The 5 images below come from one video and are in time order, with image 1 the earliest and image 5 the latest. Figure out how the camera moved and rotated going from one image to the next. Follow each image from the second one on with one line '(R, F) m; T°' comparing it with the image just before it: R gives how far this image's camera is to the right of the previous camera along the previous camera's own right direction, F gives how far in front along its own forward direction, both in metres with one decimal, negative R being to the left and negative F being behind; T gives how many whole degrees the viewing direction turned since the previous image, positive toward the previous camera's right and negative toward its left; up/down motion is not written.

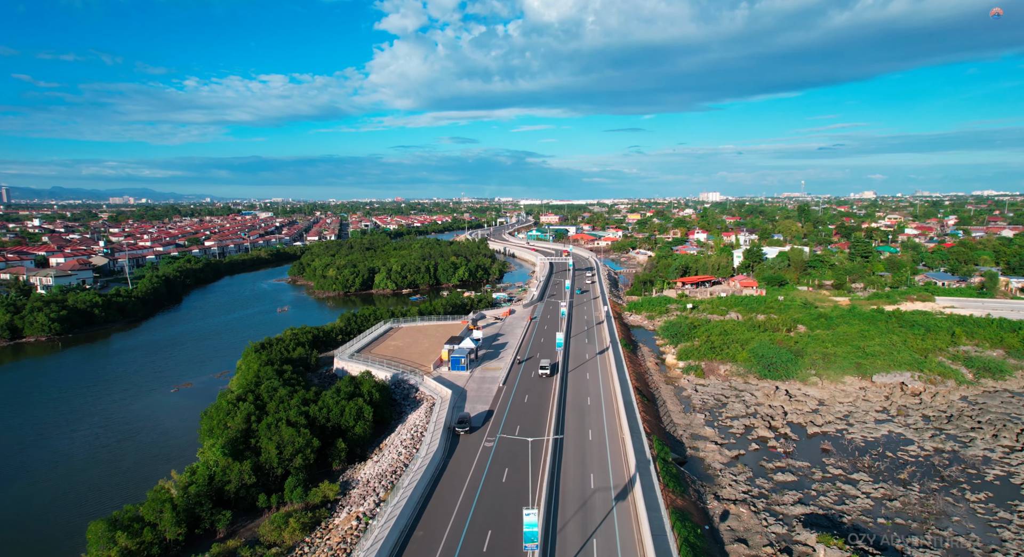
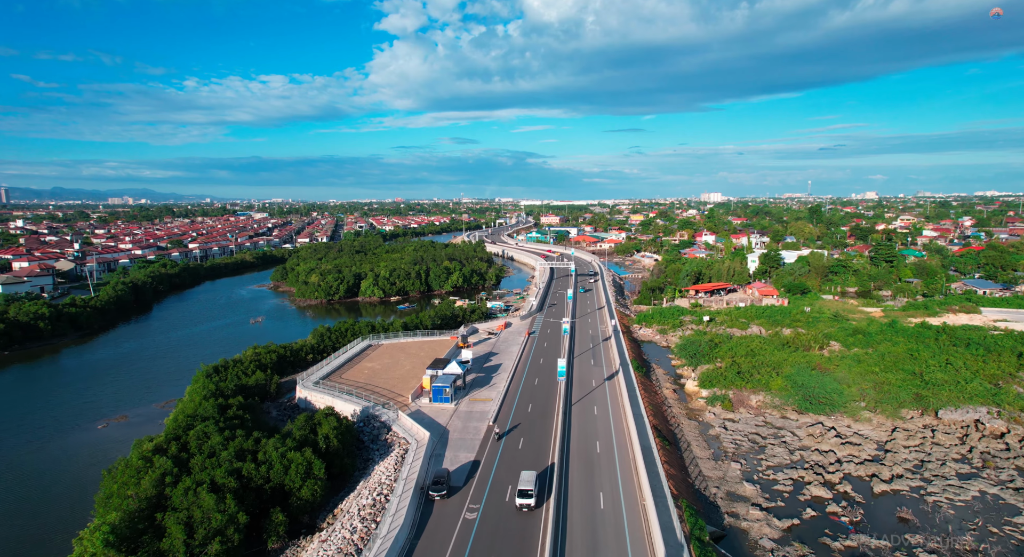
(+0.3, +4.8) m; 0°
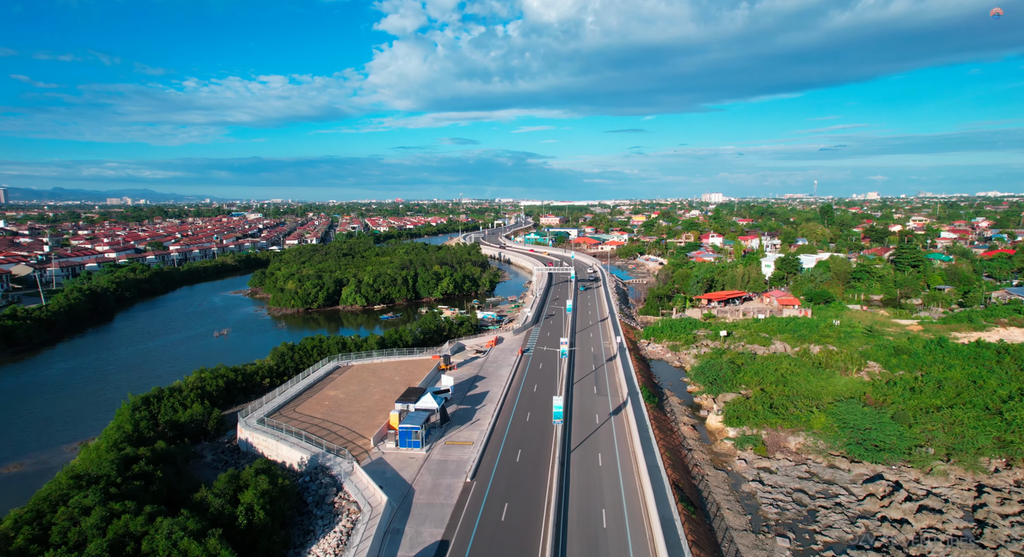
(+0.5, +4.8) m; 0°
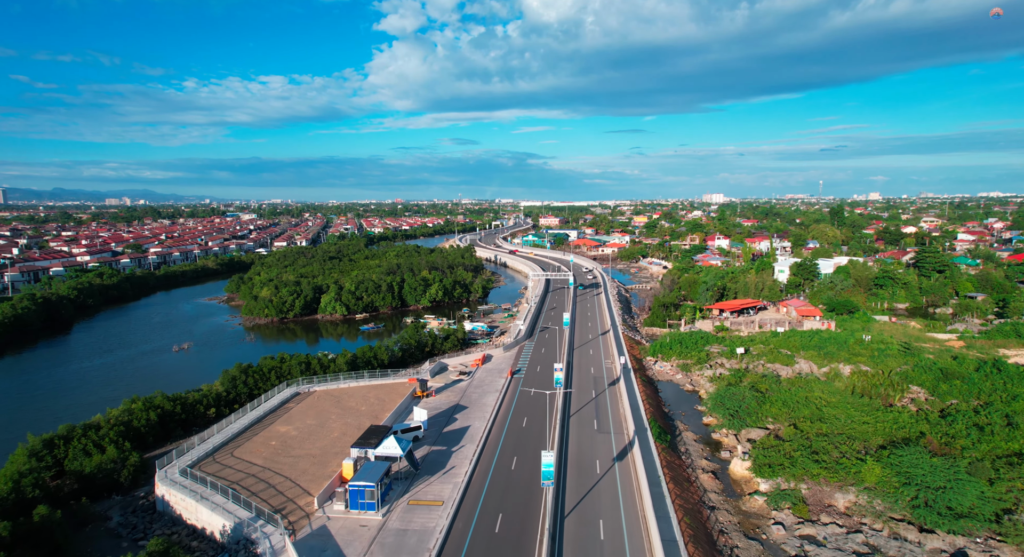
(+0.6, +4.2) m; 0°
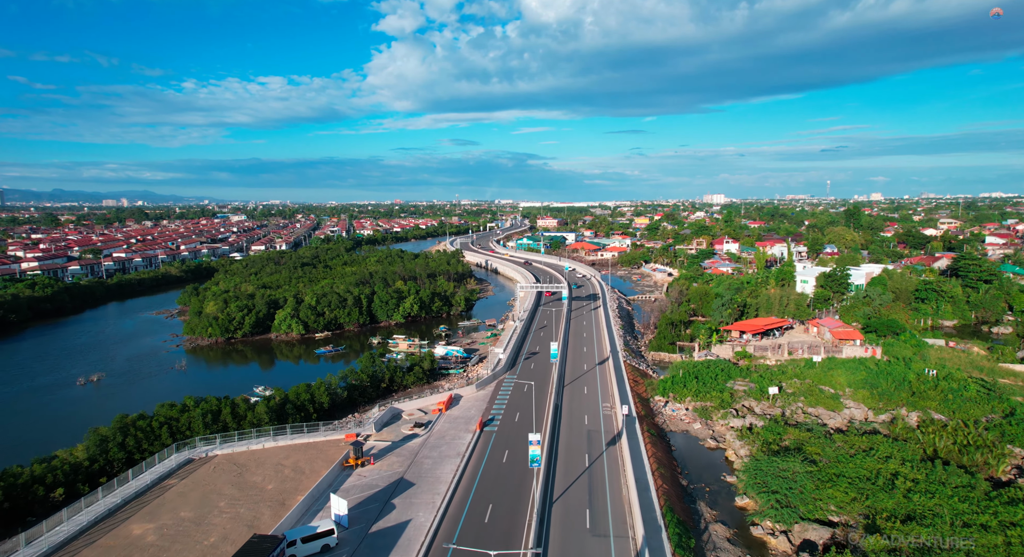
(+1.2, +6.8) m; 0°
